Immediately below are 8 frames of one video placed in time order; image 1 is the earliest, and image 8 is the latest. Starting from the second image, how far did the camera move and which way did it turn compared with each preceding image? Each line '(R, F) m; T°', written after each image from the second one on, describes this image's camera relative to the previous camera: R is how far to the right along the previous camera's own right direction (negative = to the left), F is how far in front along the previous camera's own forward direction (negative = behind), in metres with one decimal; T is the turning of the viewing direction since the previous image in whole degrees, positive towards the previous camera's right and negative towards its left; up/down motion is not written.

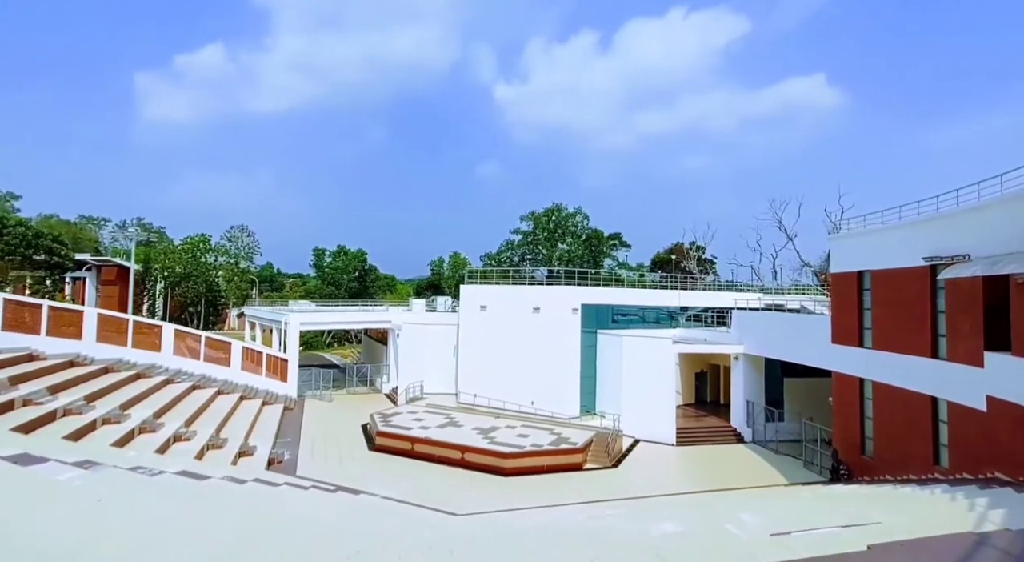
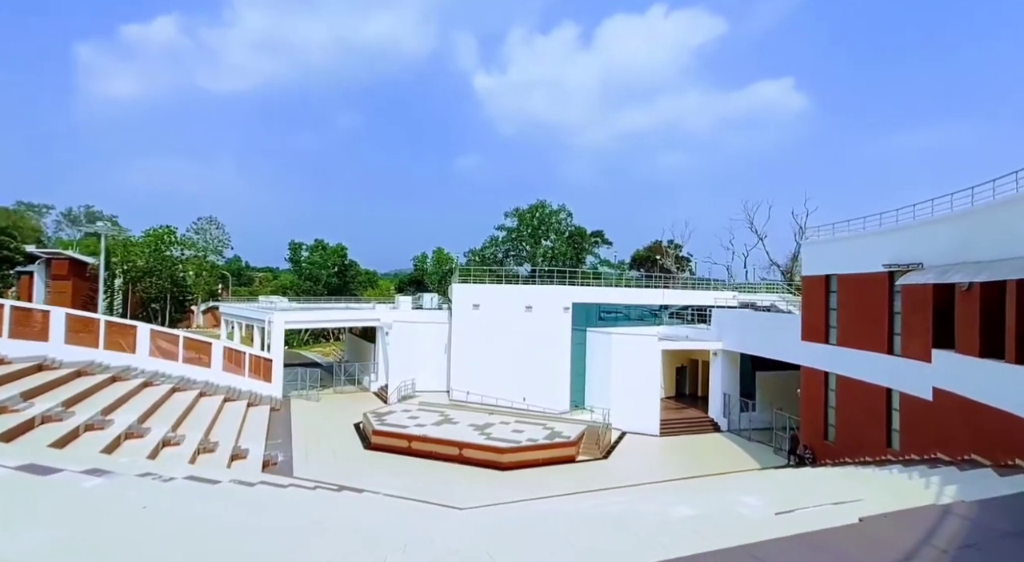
(-0.6, -0.7) m; +3°
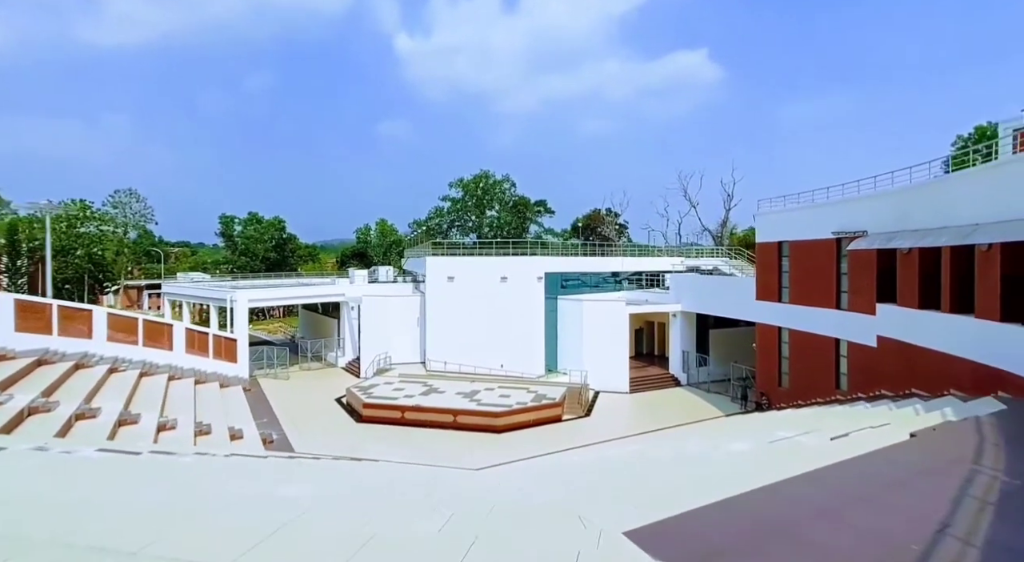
(-1.6, -0.7) m; +8°
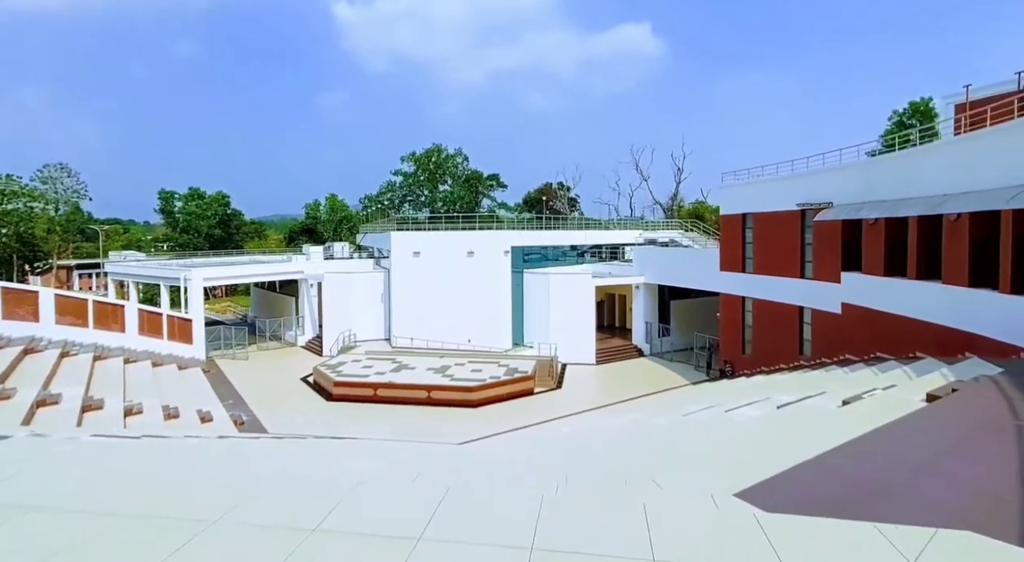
(-0.7, 0.0) m; +5°
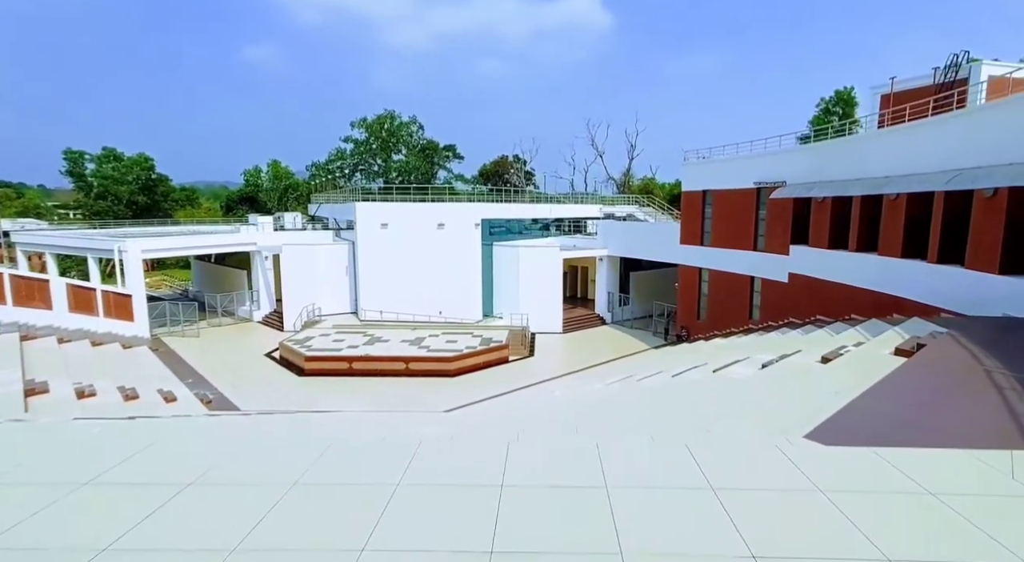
(-0.9, -0.1) m; +6°
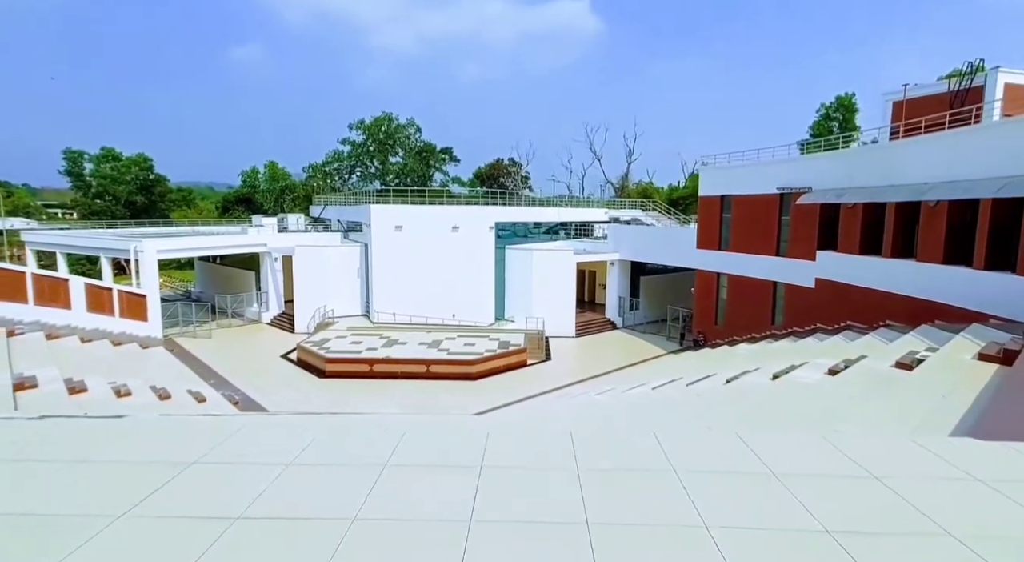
(-1.1, 0.0) m; +2°
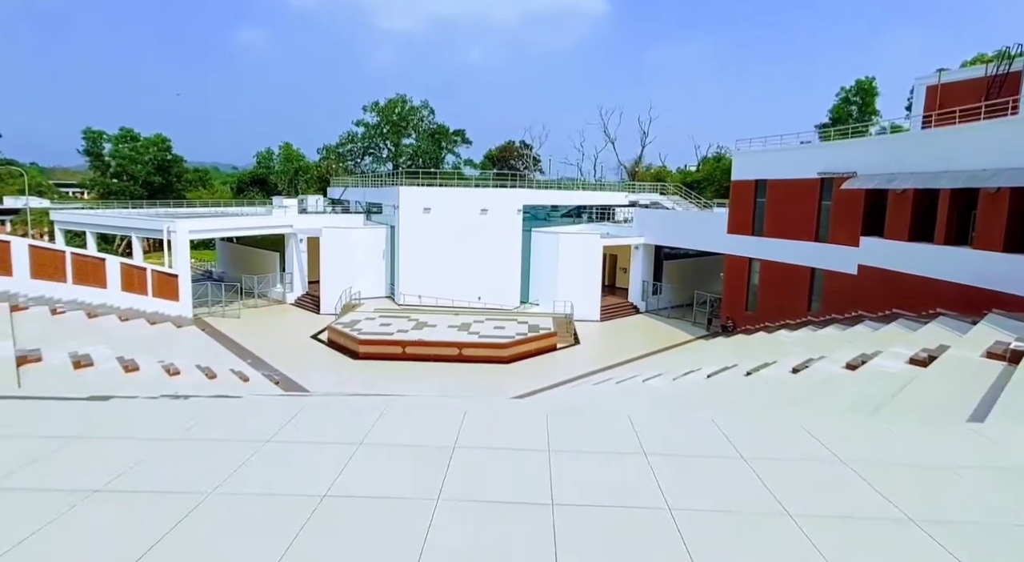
(-0.9, 0.0) m; 0°
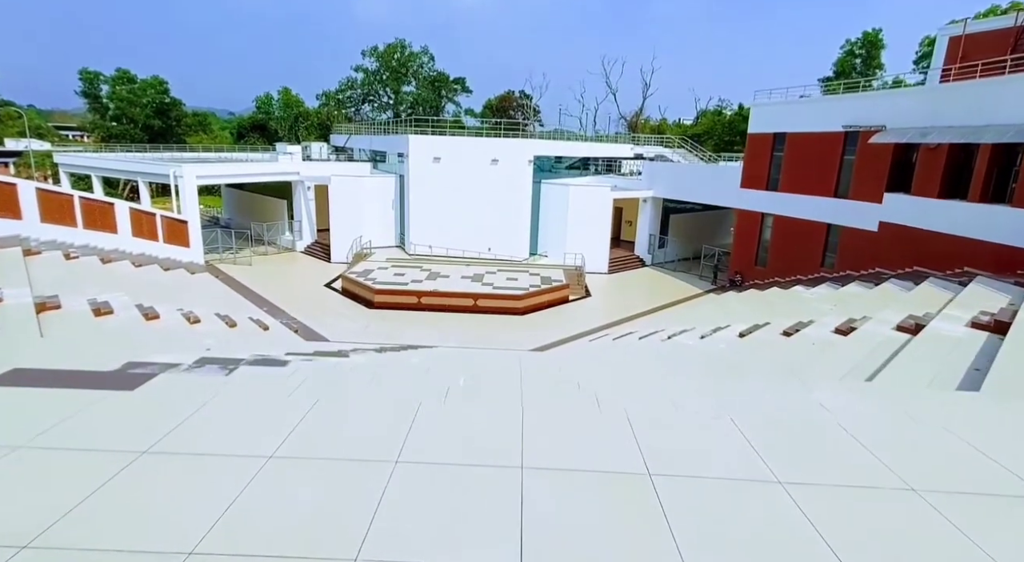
(-0.6, -0.1) m; +1°
